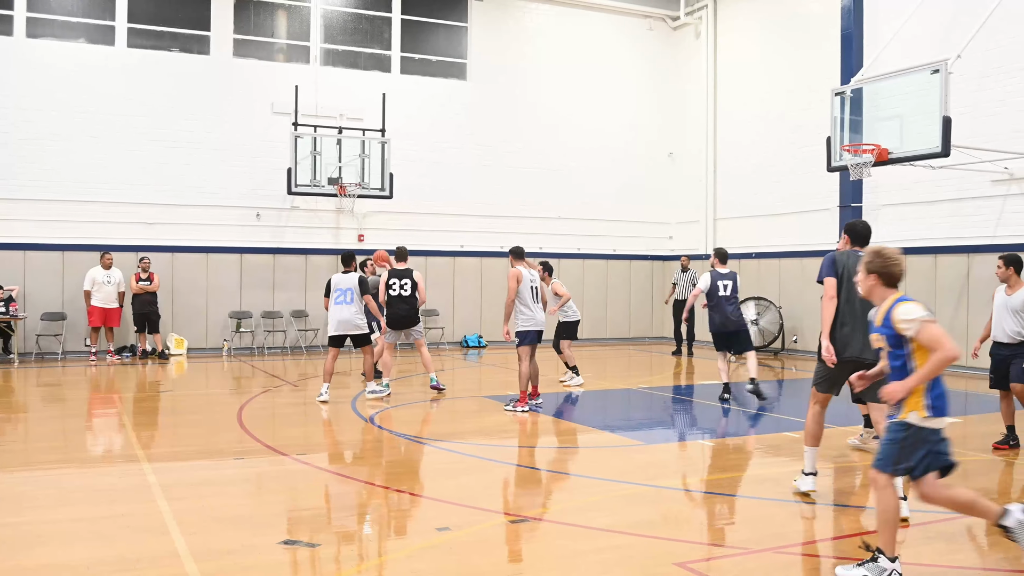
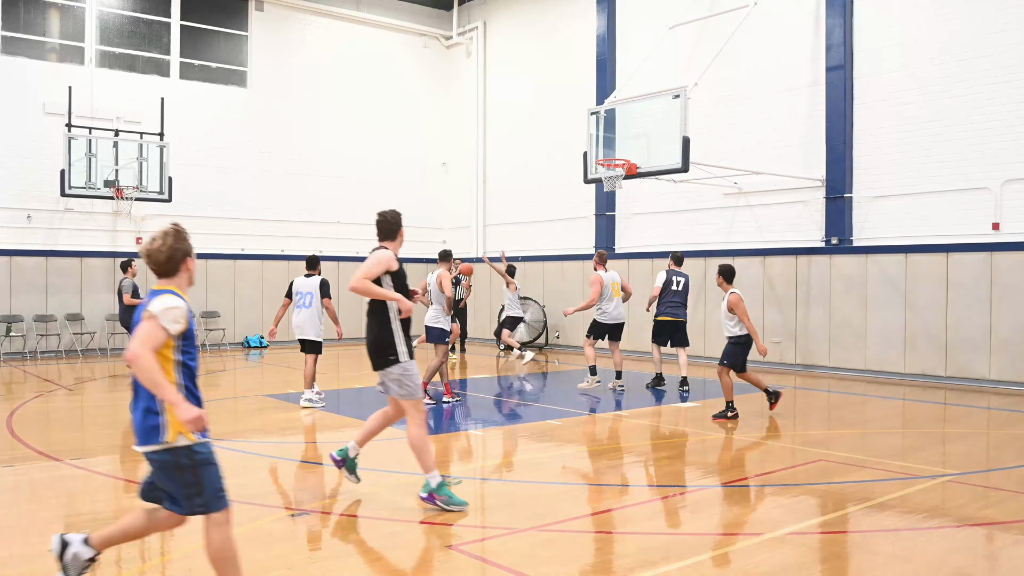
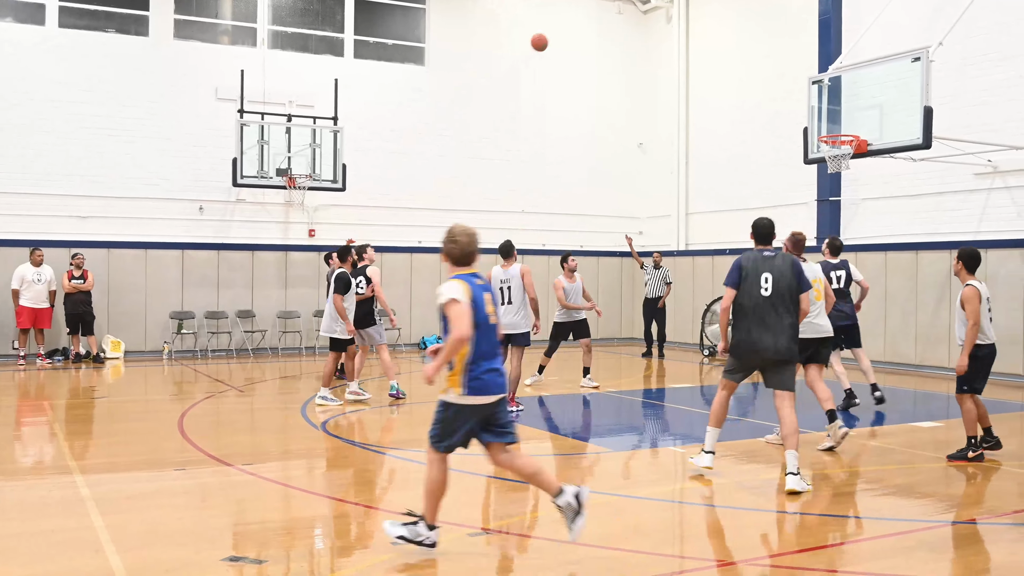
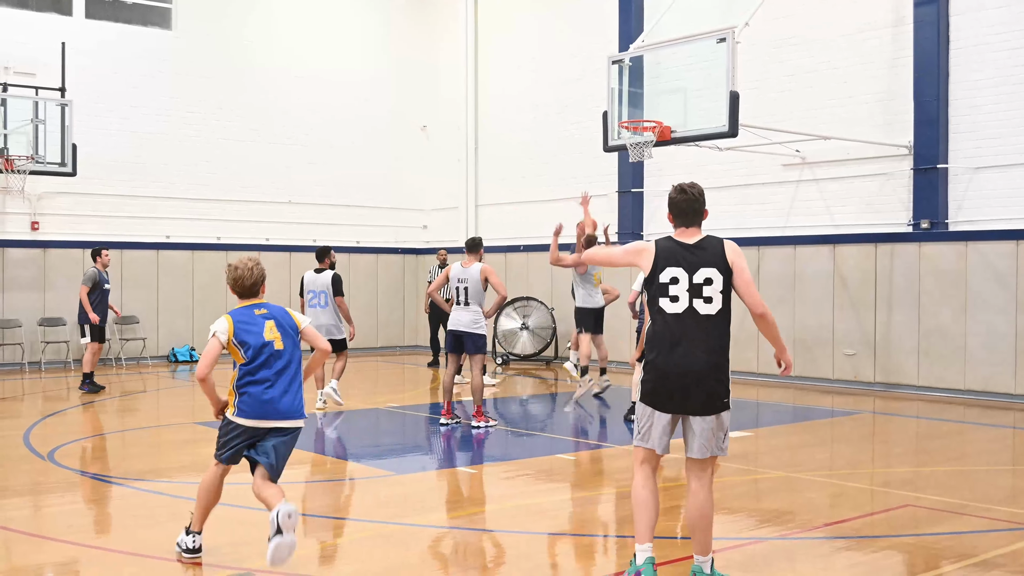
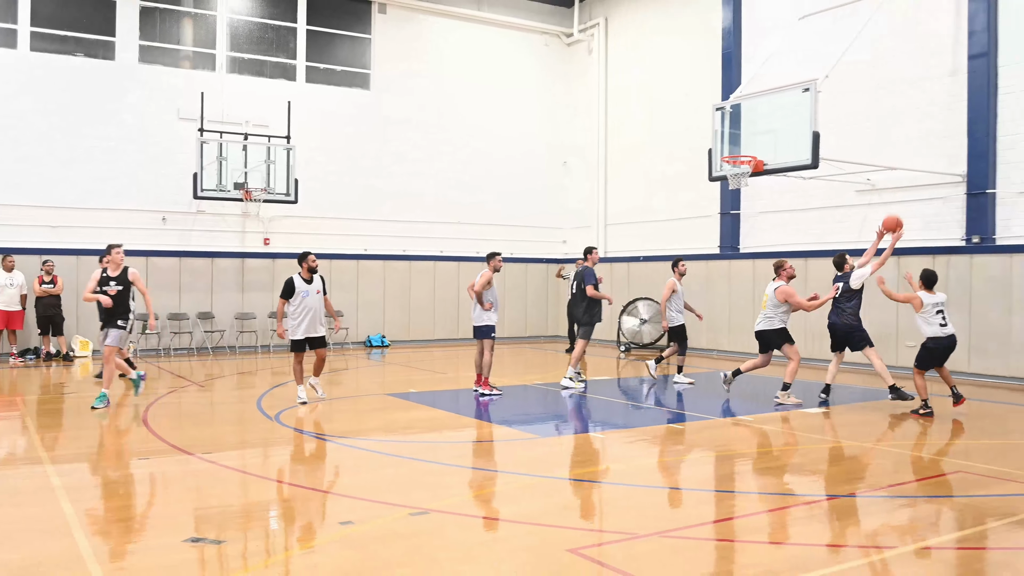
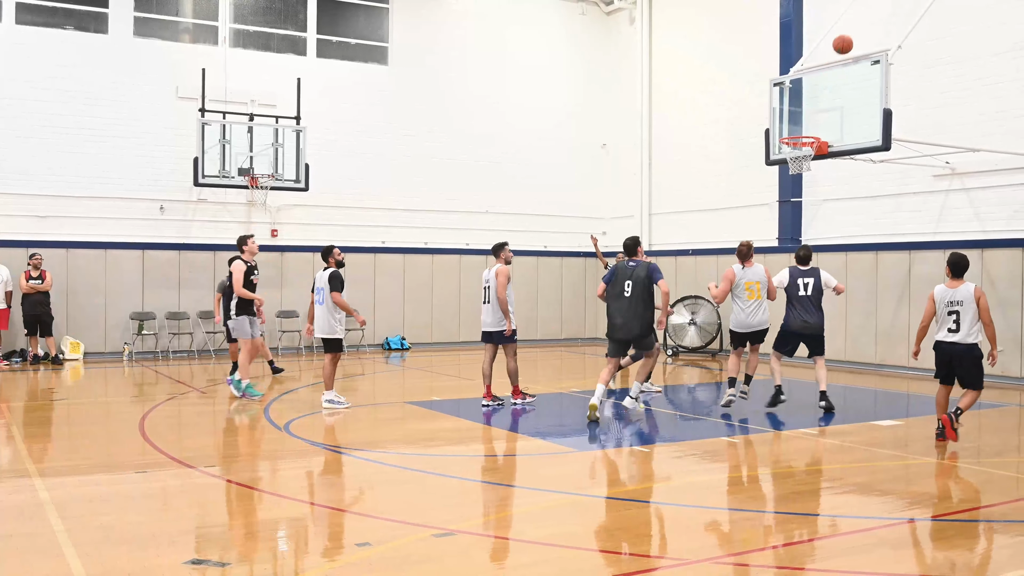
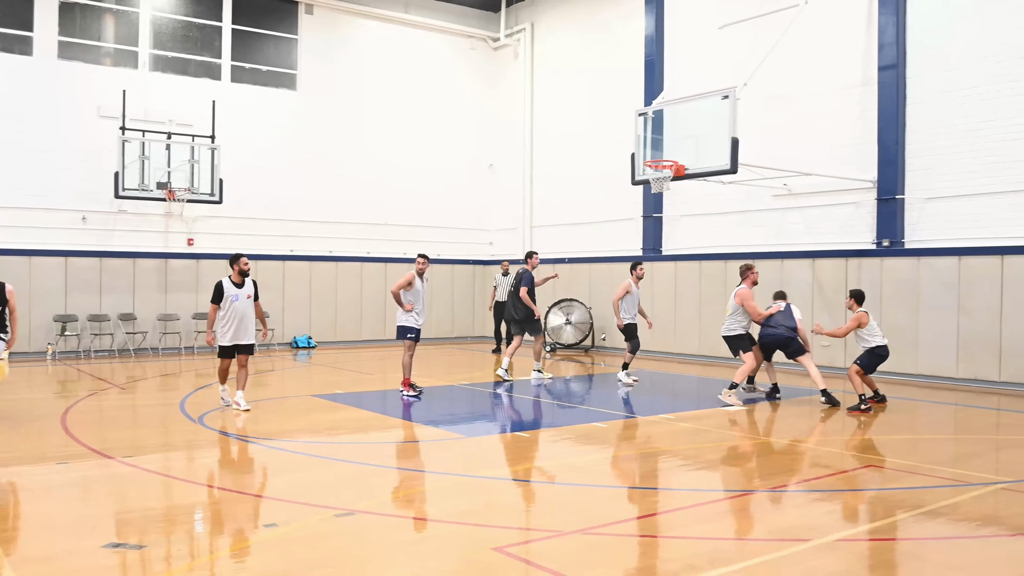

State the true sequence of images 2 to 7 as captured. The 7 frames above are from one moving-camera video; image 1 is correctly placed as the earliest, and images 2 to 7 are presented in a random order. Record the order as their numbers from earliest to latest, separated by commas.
3, 6, 5, 7, 2, 4
